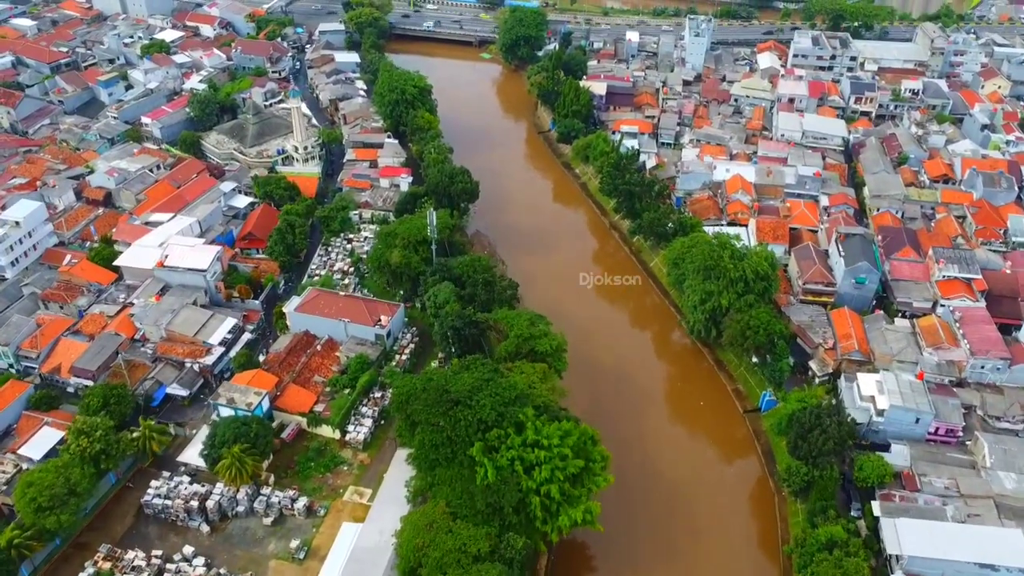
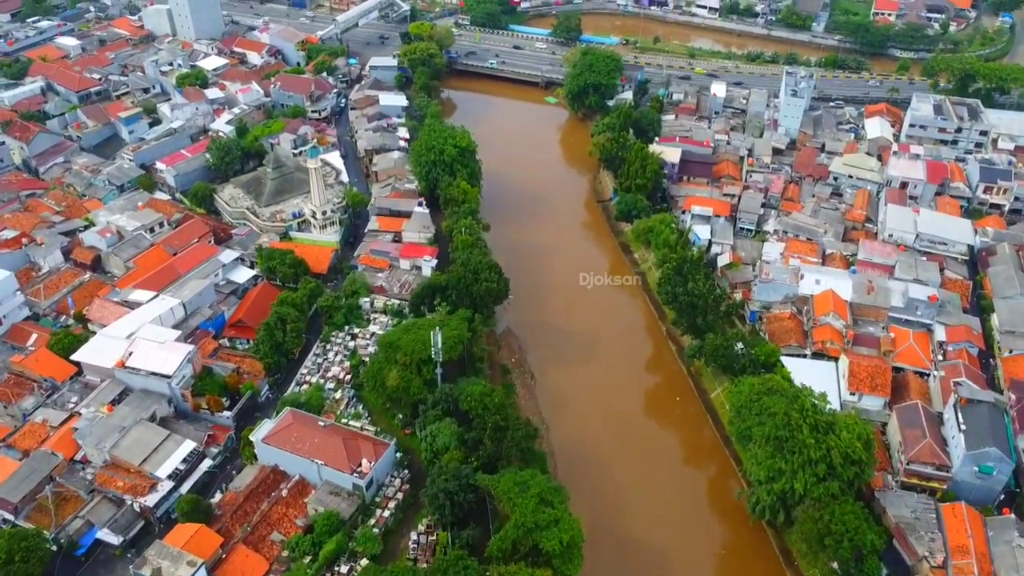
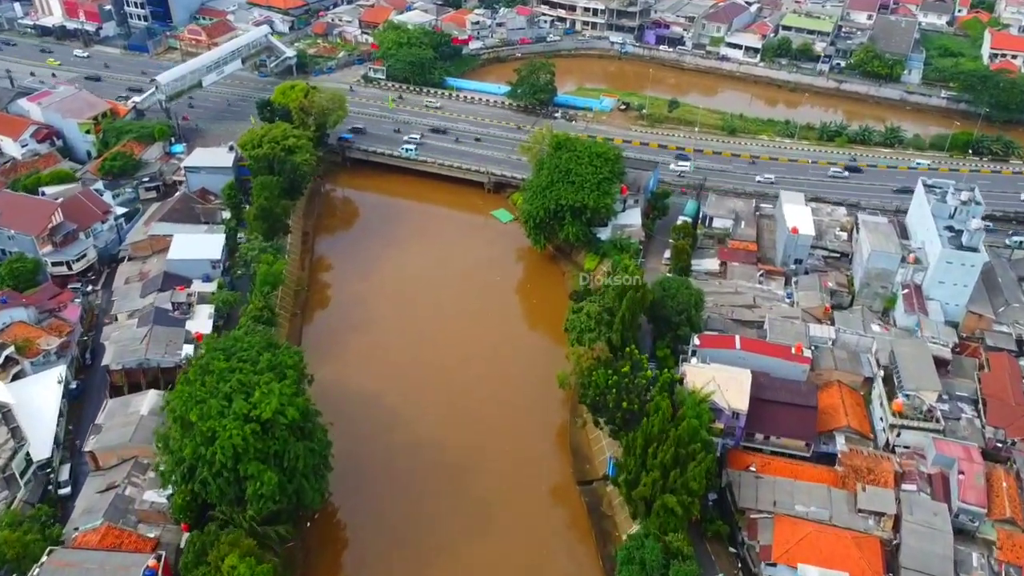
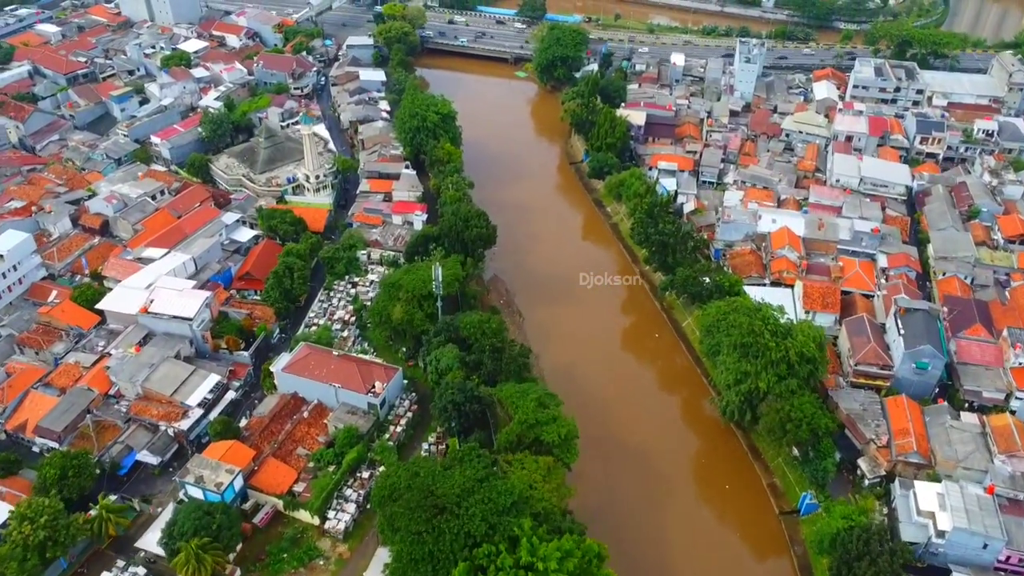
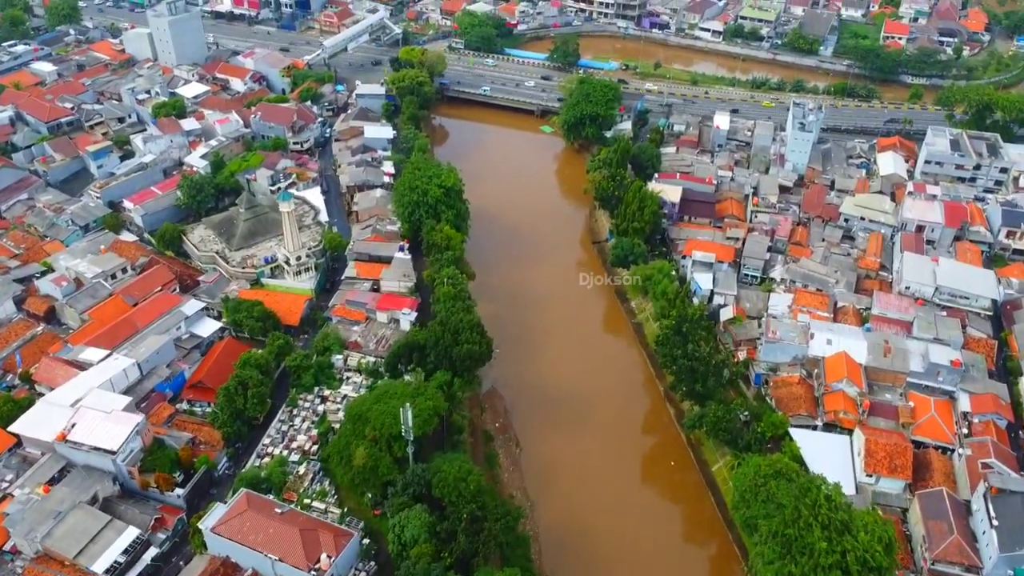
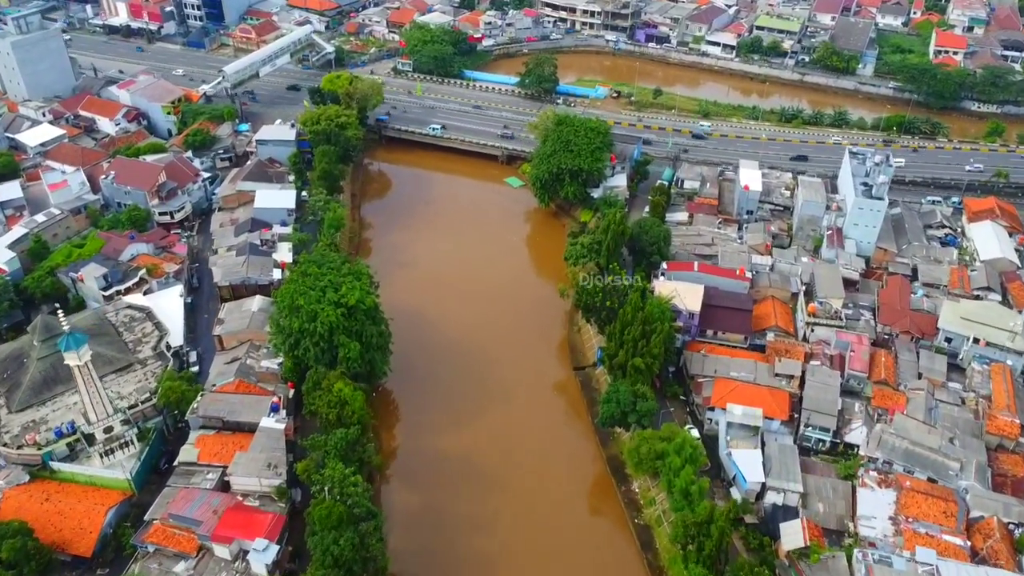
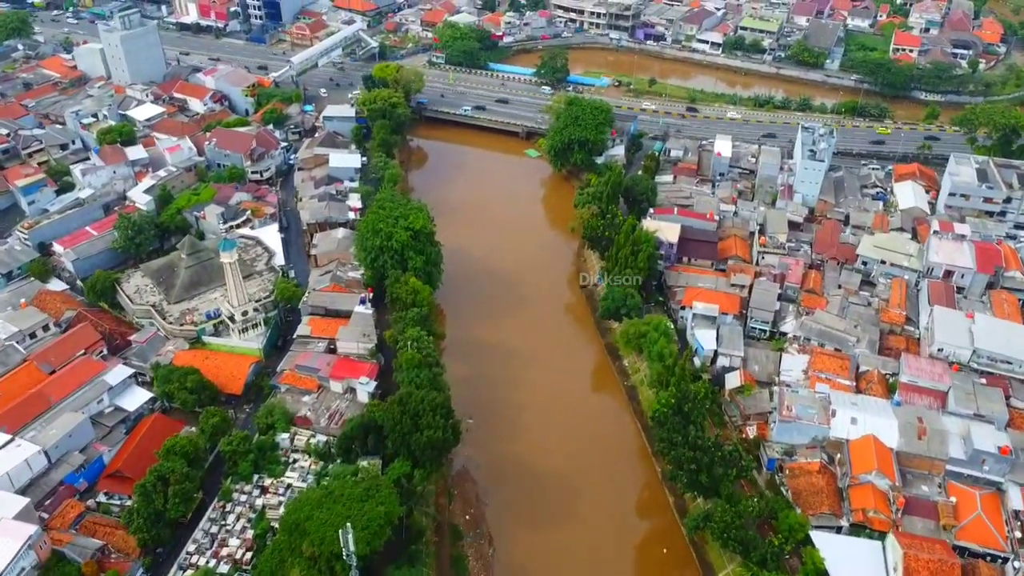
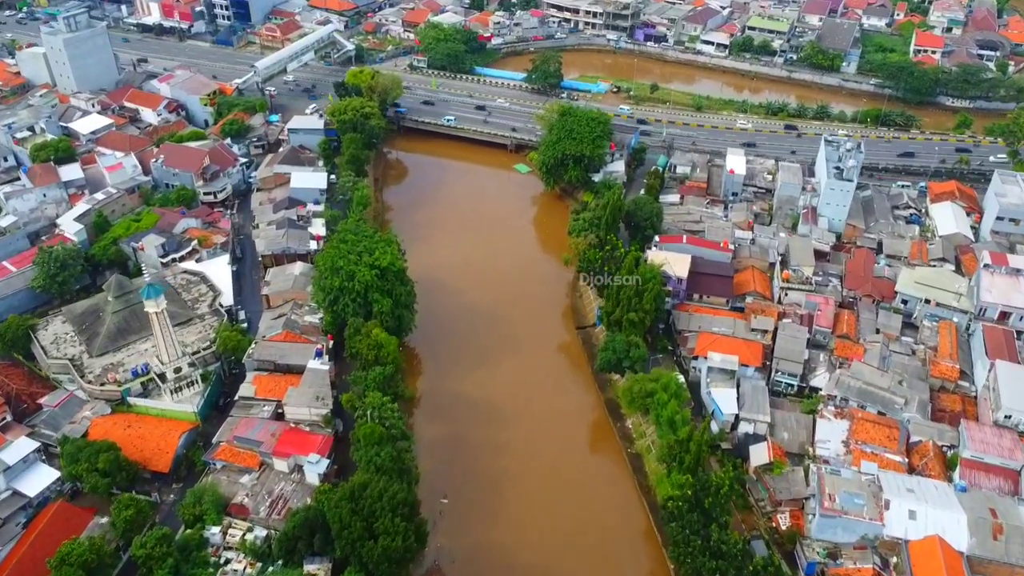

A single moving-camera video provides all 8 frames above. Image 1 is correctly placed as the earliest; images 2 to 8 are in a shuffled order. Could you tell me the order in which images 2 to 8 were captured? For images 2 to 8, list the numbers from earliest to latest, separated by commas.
4, 2, 5, 7, 8, 6, 3
